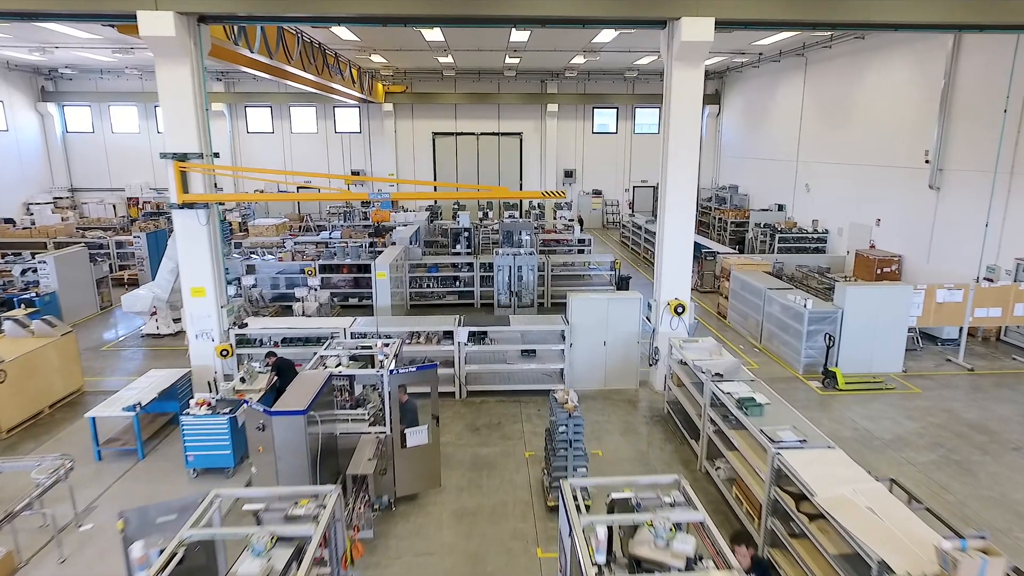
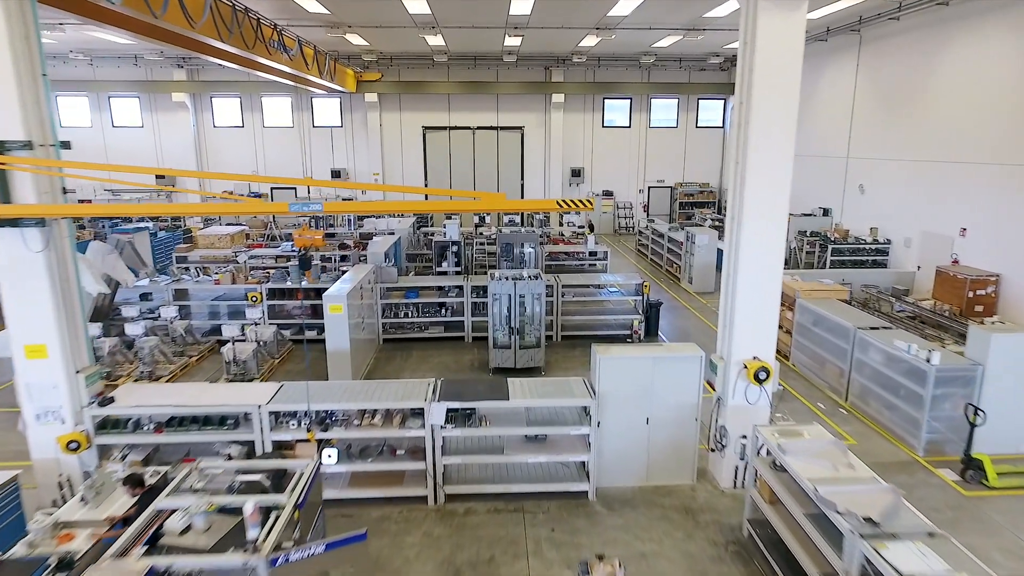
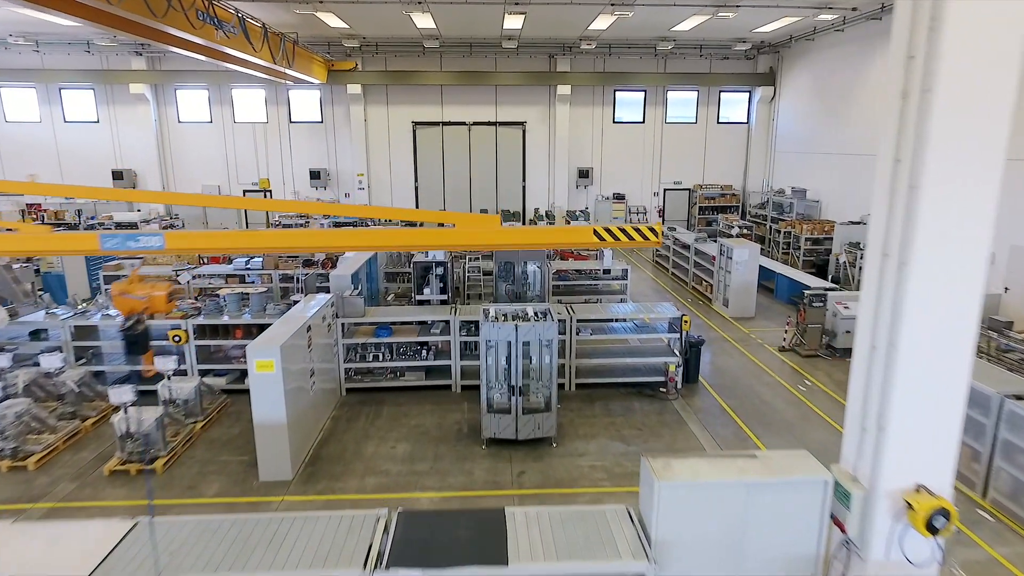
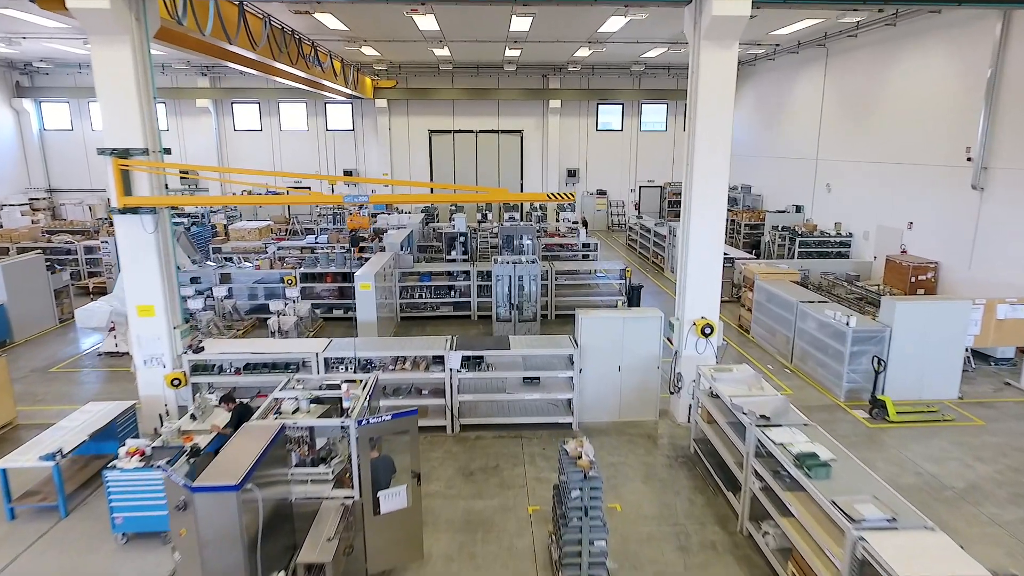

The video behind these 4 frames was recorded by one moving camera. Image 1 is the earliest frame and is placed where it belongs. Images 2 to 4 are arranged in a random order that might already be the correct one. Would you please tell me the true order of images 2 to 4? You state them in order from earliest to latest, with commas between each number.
4, 2, 3
